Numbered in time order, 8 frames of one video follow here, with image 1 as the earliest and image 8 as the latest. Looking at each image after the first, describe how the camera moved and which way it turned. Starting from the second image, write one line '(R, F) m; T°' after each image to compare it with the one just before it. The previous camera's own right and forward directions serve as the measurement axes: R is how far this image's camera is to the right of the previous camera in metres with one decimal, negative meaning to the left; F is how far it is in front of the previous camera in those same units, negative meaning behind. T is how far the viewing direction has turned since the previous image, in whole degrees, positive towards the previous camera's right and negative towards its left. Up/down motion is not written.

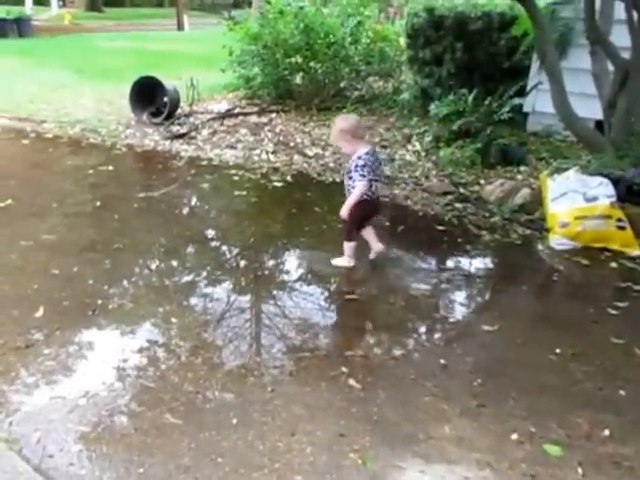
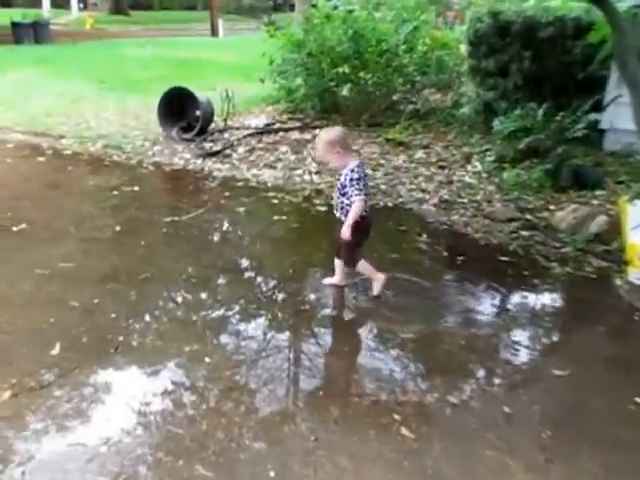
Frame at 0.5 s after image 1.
(0.0, +1.1) m; -3°
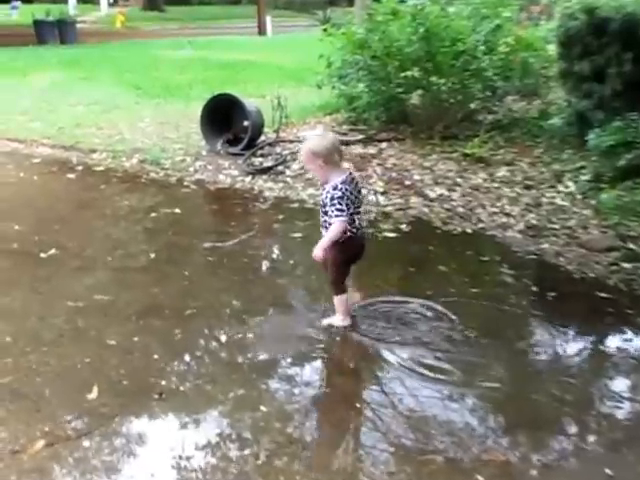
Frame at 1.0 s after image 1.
(-0.1, +1.2) m; -3°
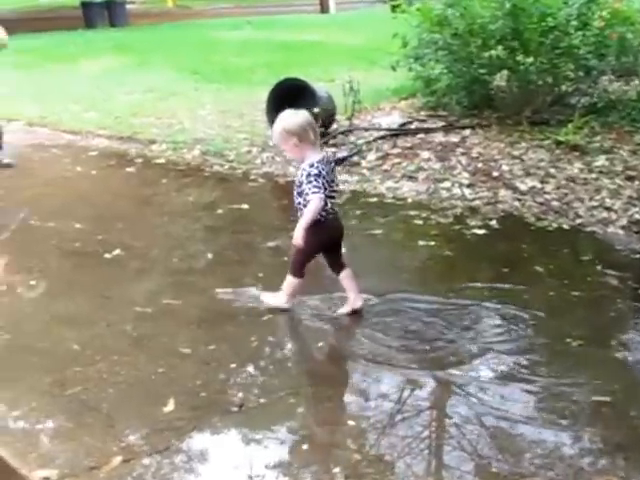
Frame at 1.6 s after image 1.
(-0.2, +0.6) m; -3°
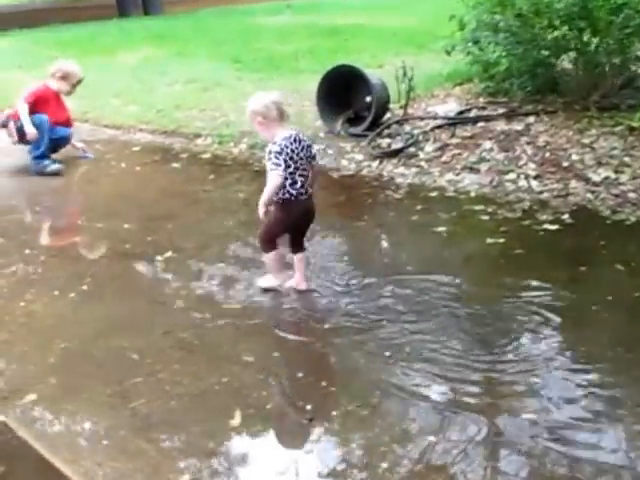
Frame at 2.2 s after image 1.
(-0.1, +0.4) m; -2°
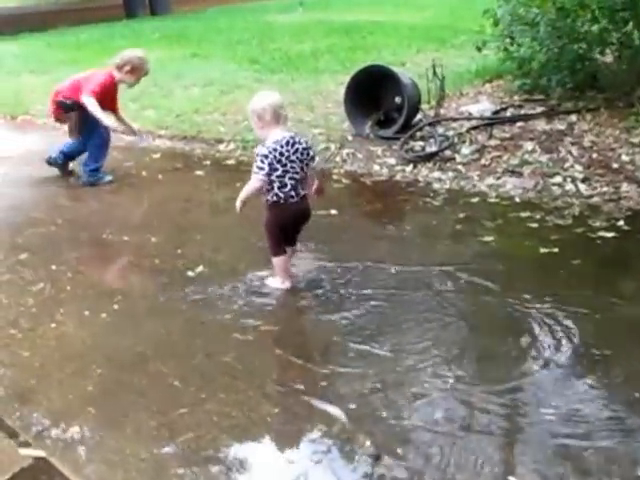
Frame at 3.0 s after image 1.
(-0.2, +0.4) m; 0°
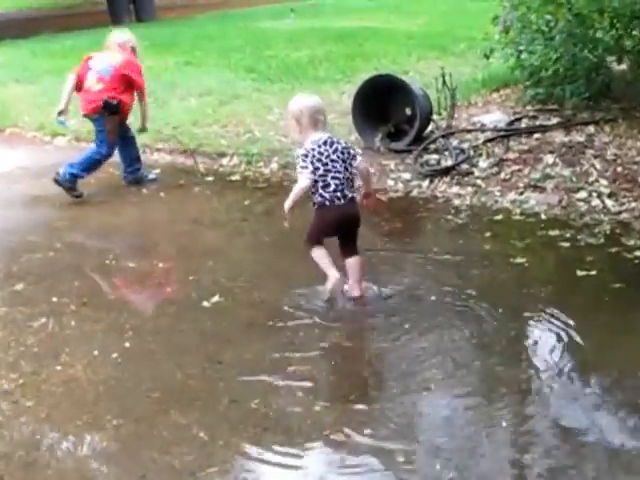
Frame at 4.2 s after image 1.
(-0.2, +0.4) m; +1°
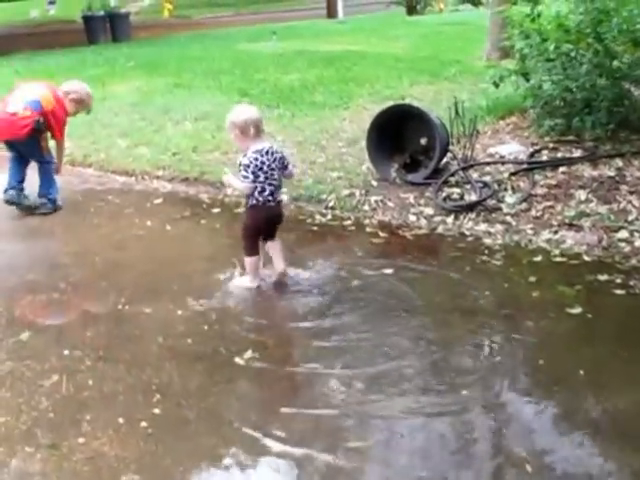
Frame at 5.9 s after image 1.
(-0.4, +0.5) m; +3°
